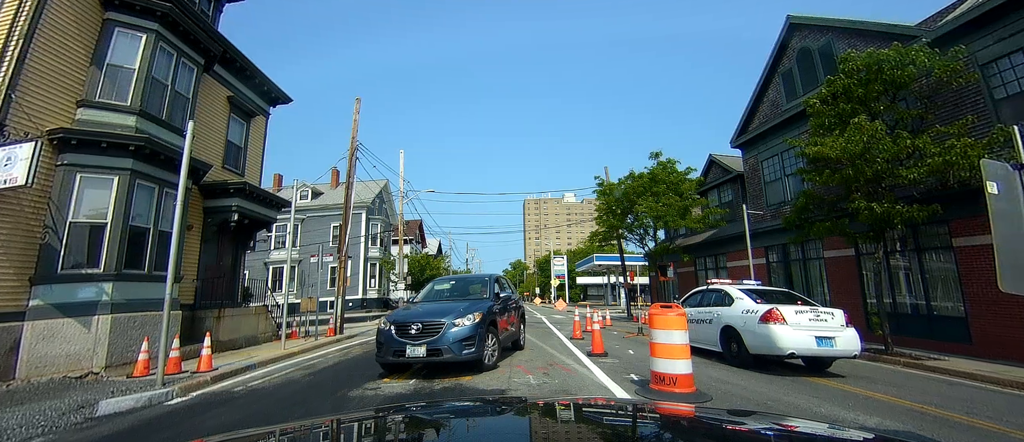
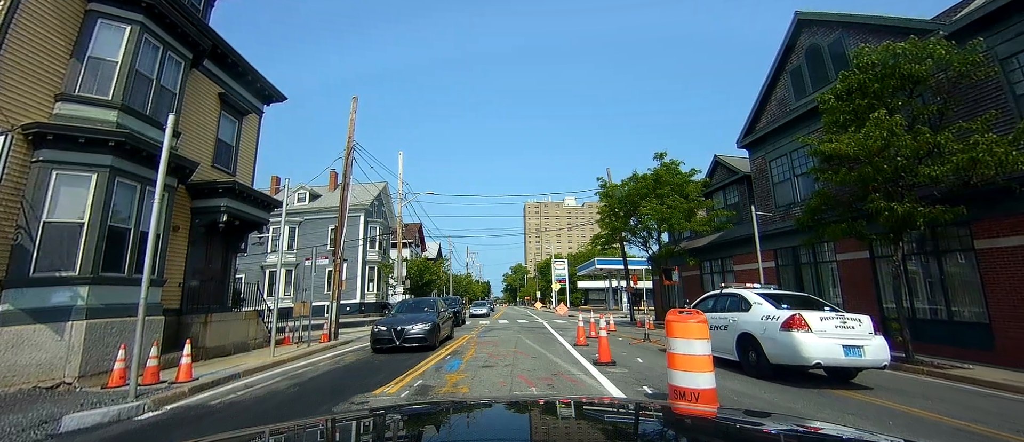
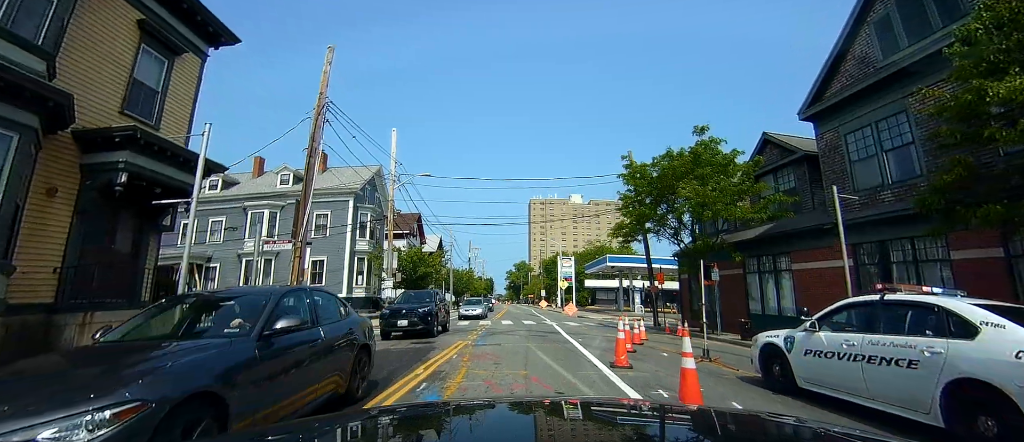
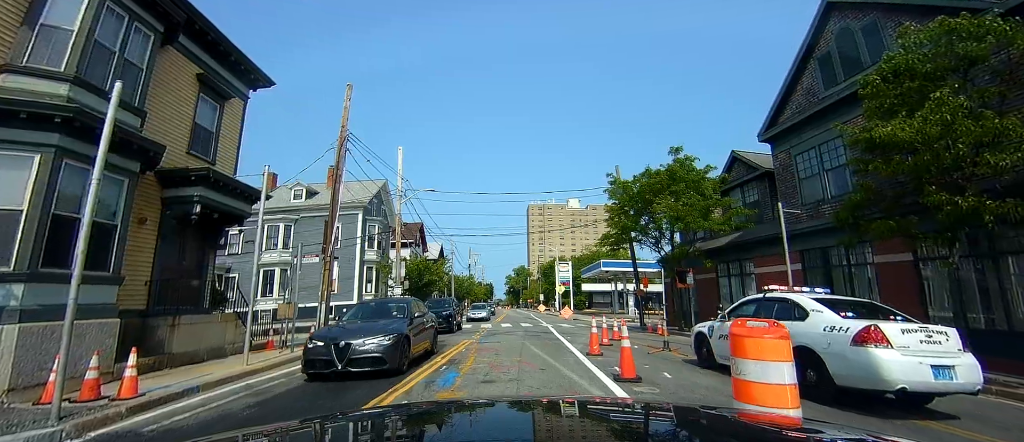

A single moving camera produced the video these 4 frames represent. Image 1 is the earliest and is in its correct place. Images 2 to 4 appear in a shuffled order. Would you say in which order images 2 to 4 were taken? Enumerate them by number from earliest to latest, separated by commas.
2, 4, 3
